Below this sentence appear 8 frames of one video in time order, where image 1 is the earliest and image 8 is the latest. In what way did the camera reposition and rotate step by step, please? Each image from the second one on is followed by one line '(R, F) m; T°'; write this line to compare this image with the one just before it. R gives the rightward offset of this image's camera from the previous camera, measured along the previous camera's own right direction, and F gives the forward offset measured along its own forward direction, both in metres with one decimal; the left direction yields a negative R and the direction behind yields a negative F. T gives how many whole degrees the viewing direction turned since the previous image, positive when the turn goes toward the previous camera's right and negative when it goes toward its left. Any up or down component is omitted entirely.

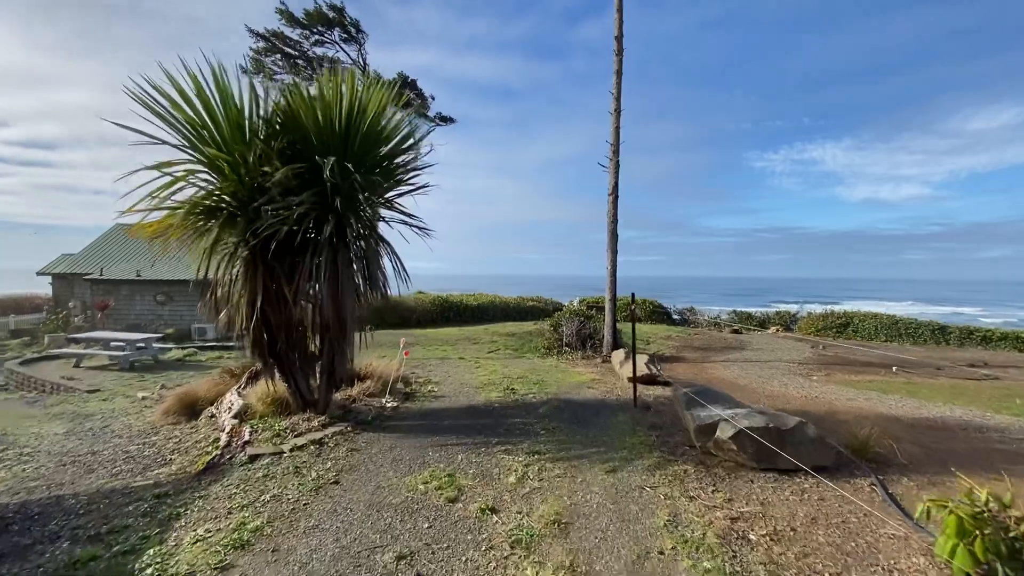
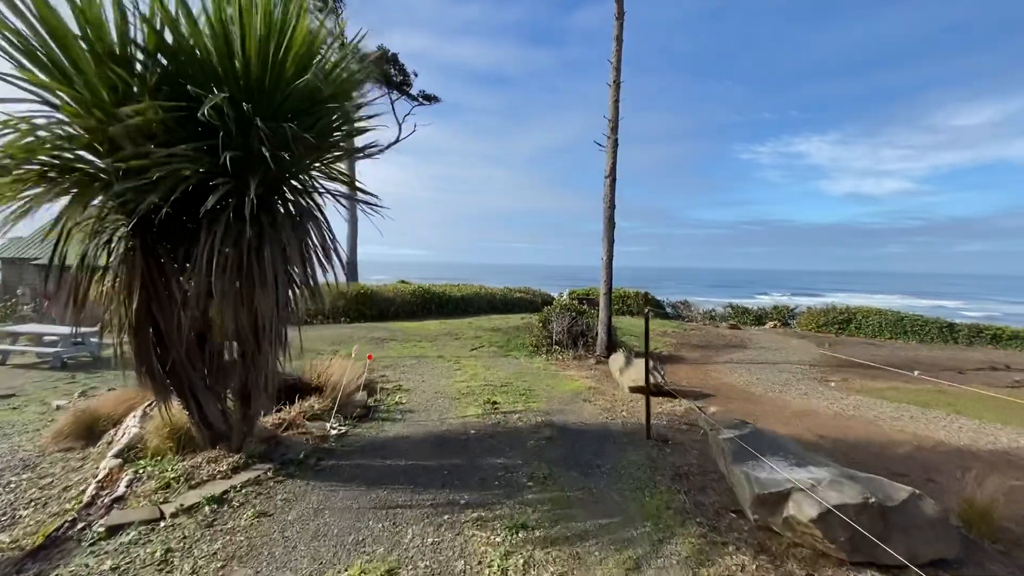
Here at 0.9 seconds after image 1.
(+0.1, +1.2) m; +2°
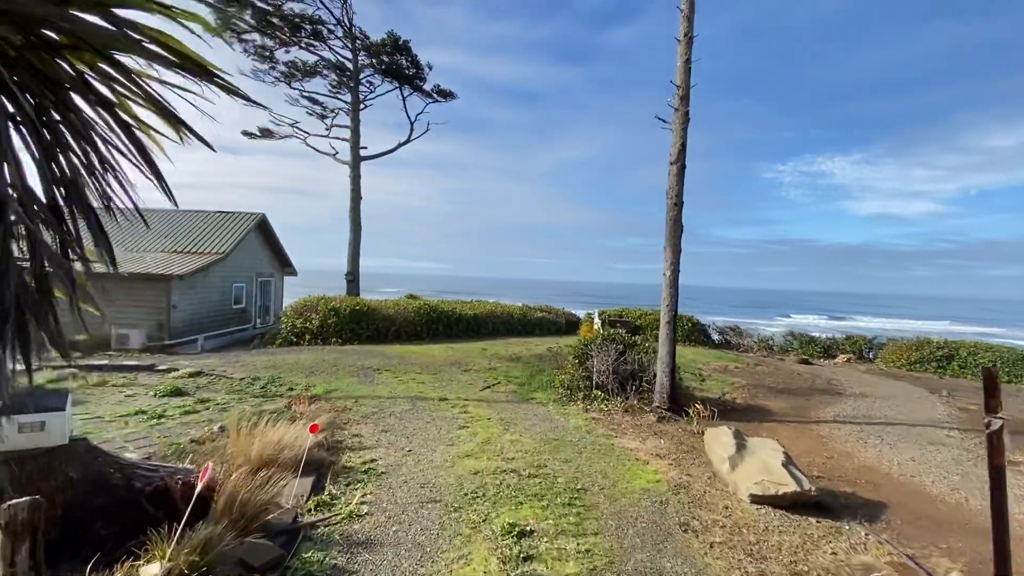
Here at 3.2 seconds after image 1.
(-0.2, +2.6) m; -2°
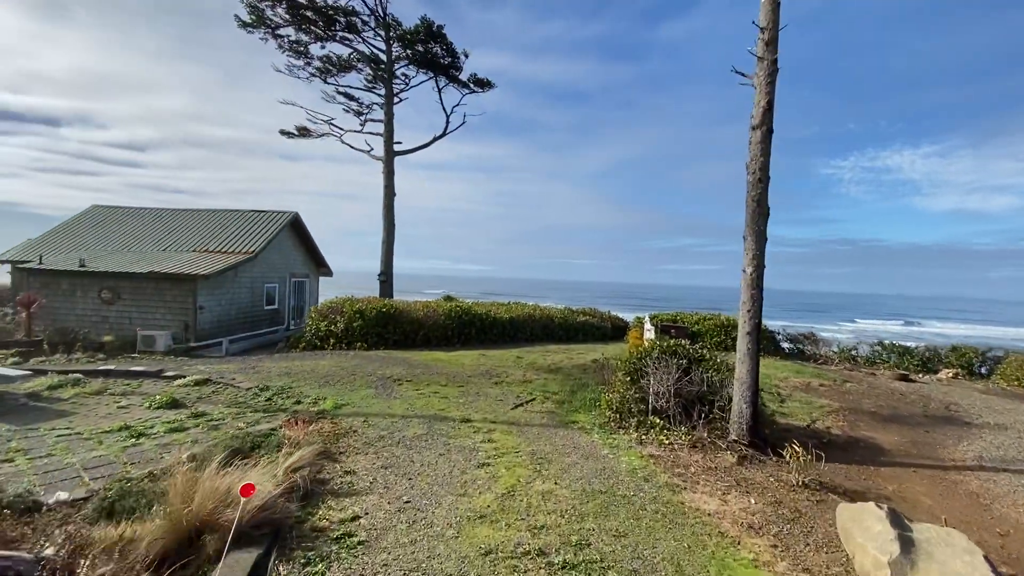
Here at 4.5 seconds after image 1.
(+0.1, +1.4) m; -5°
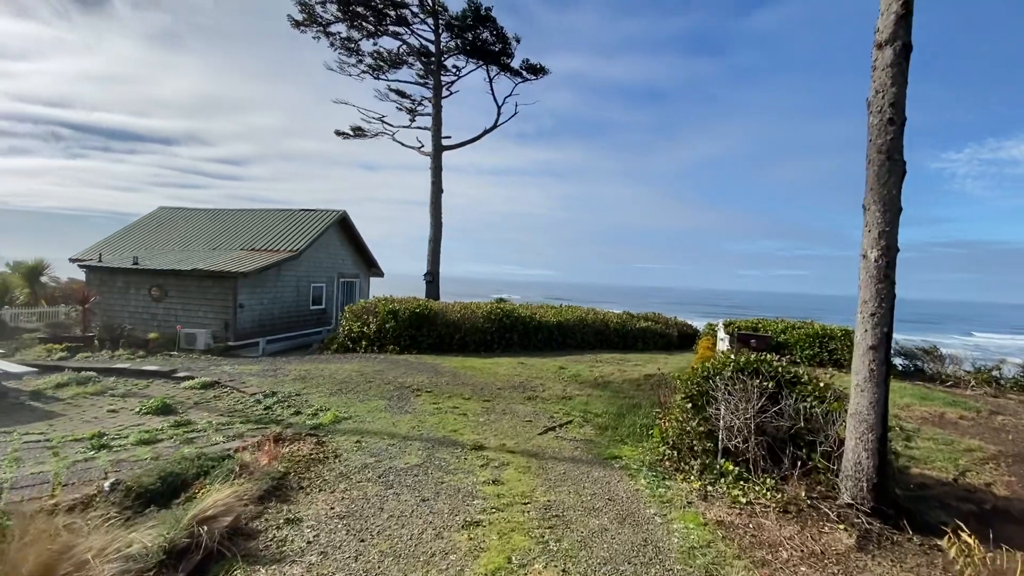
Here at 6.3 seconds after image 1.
(+0.5, +1.5) m; -8°
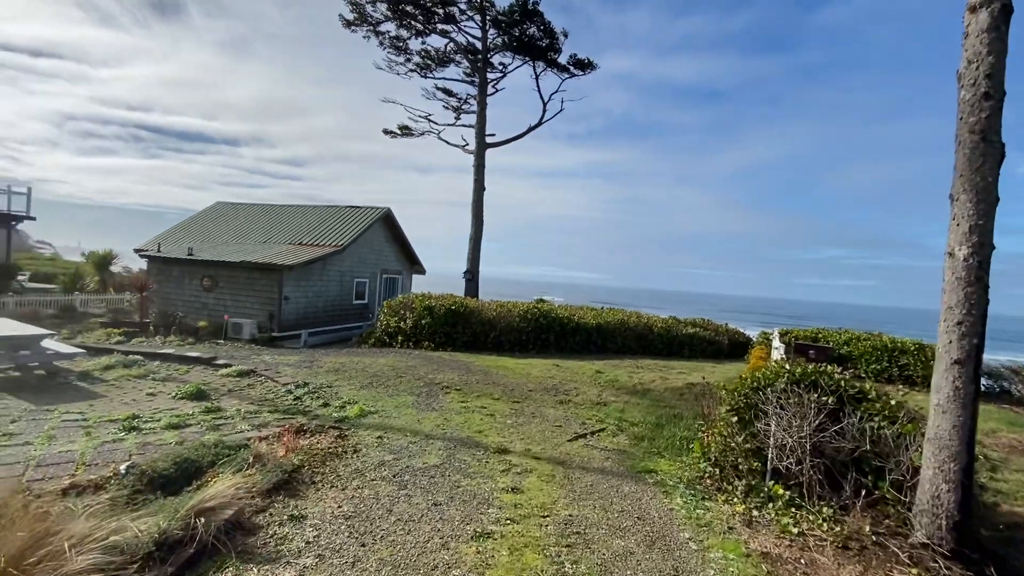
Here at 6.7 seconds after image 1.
(+0.2, +0.3) m; -5°
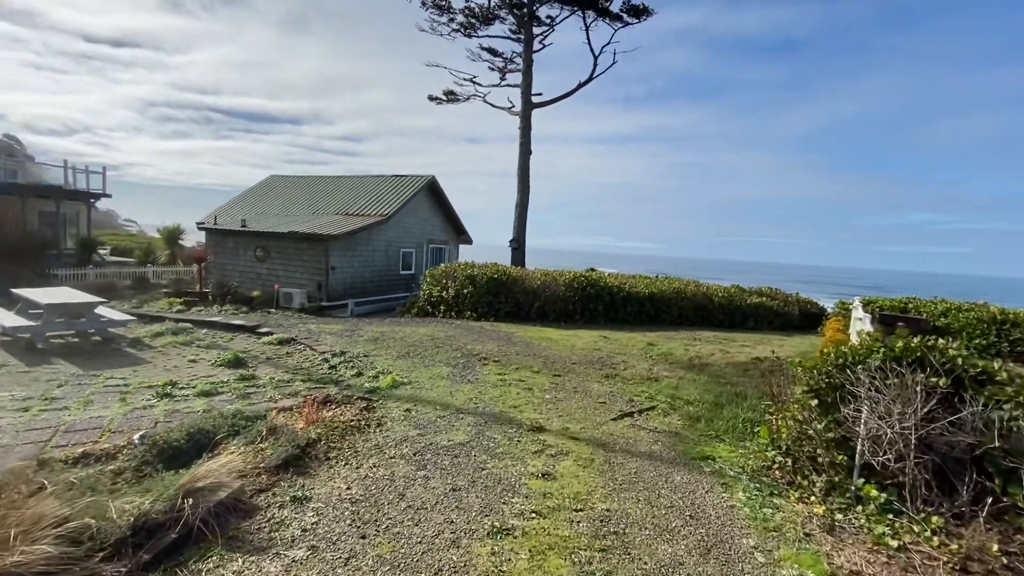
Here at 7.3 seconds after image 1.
(+0.2, +0.6) m; -6°
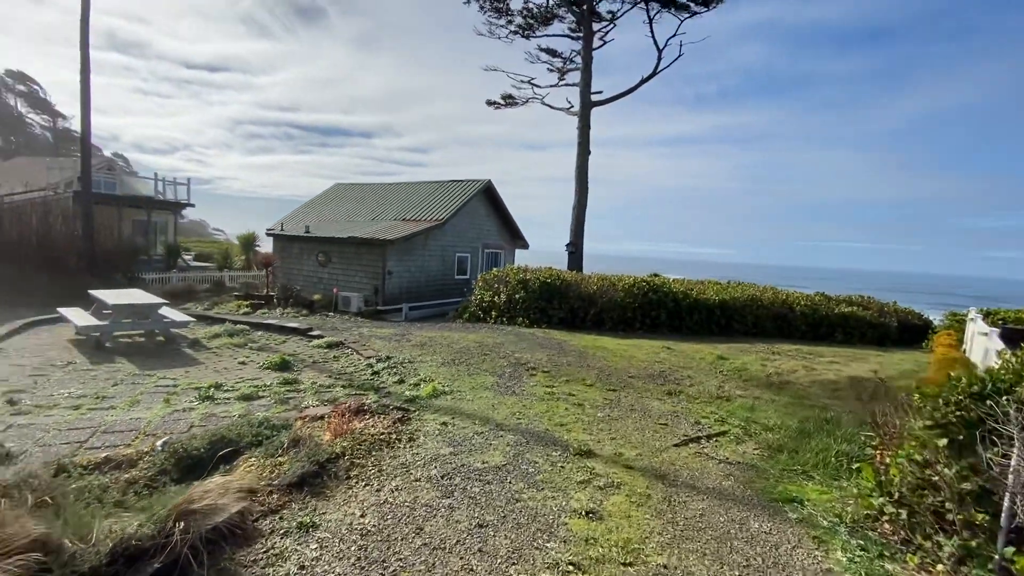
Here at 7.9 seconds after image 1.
(+0.1, +0.5) m; -7°
